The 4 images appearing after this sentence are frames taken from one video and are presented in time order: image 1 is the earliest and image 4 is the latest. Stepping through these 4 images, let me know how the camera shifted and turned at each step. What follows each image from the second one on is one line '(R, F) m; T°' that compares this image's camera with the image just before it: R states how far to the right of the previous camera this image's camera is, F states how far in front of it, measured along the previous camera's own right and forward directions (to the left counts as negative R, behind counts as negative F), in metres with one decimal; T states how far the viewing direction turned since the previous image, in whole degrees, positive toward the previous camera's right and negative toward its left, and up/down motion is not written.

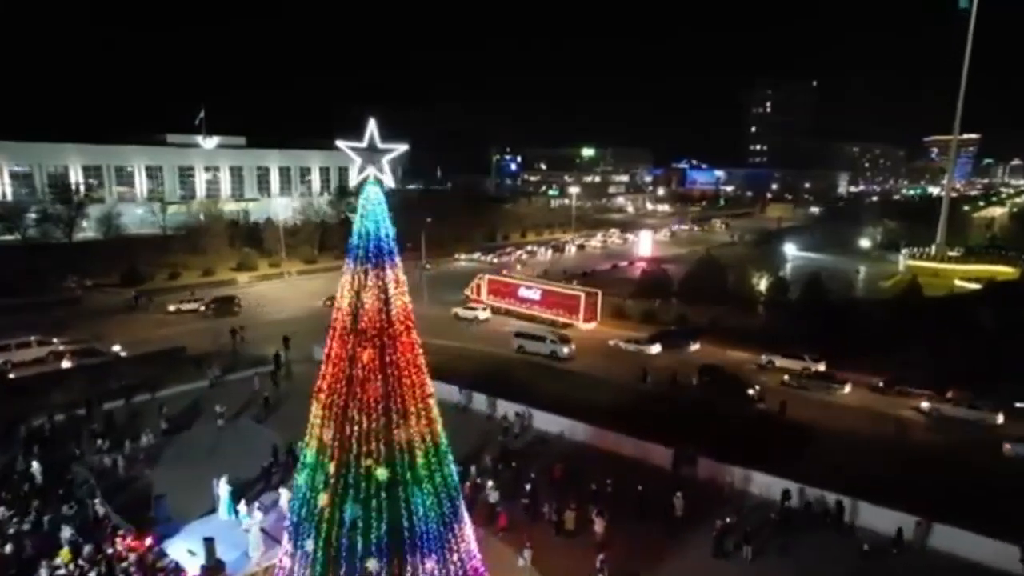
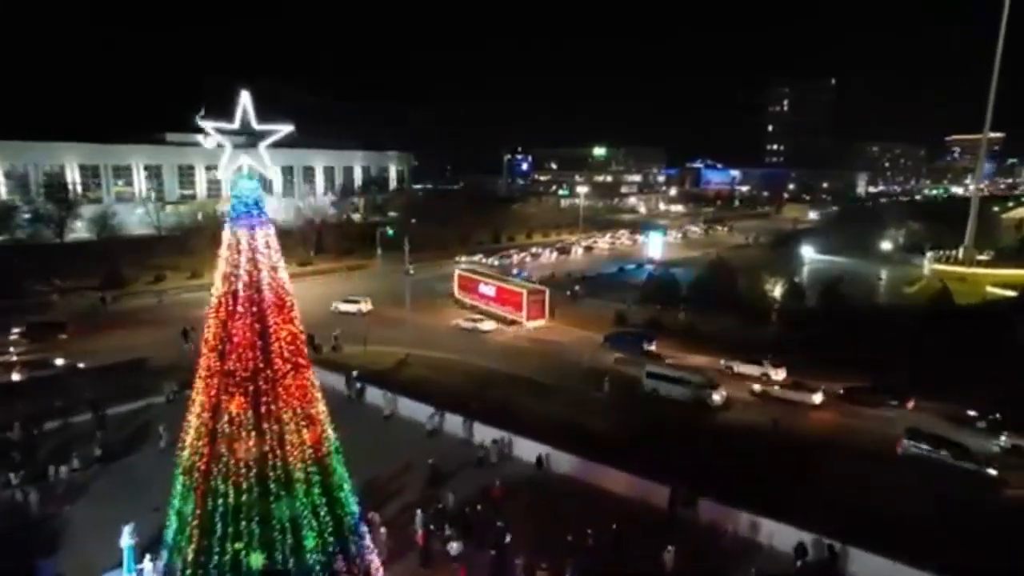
(+0.9, +2.5) m; -1°
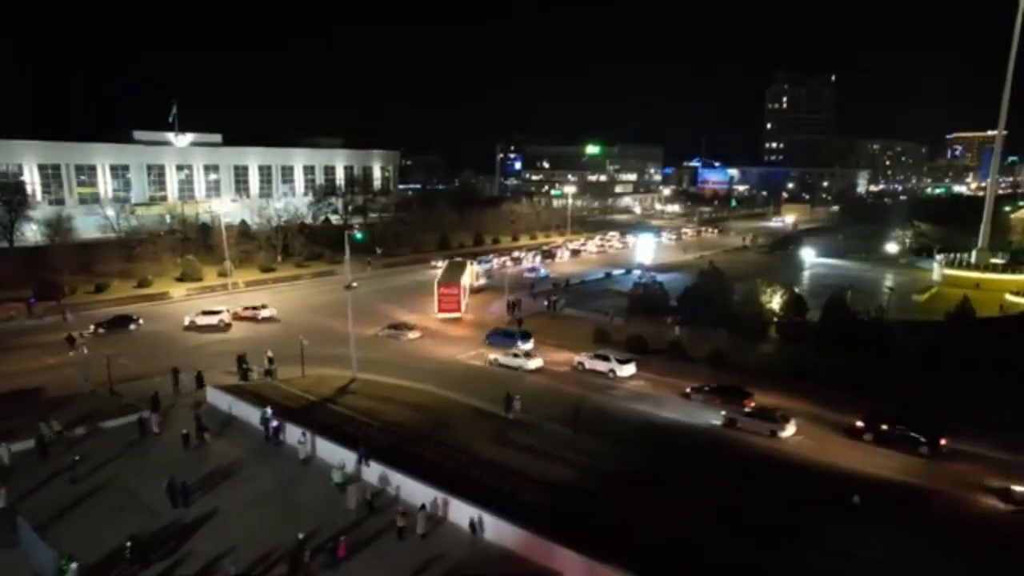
(+1.4, +3.8) m; 0°
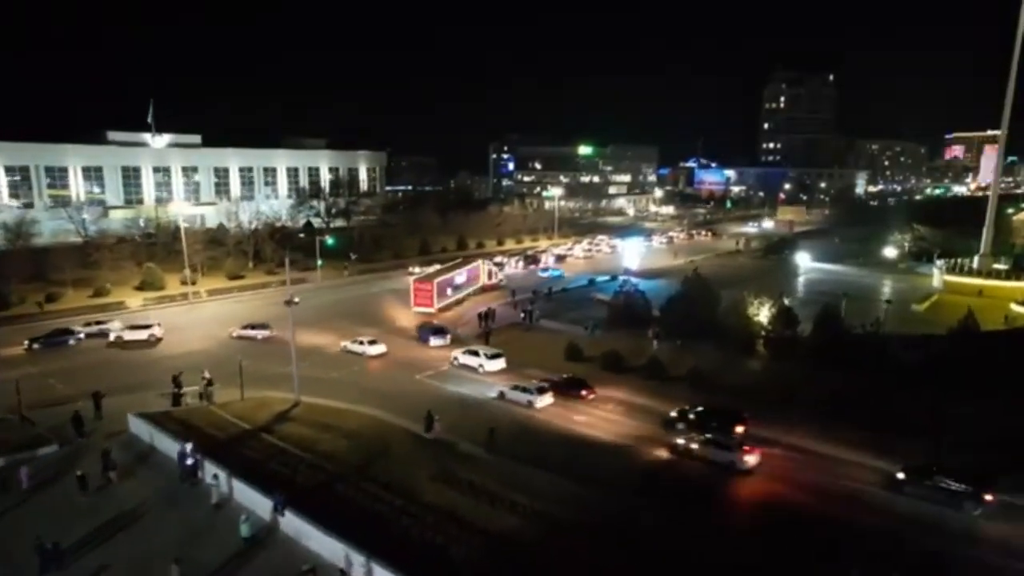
(+1.3, +2.3) m; 0°
